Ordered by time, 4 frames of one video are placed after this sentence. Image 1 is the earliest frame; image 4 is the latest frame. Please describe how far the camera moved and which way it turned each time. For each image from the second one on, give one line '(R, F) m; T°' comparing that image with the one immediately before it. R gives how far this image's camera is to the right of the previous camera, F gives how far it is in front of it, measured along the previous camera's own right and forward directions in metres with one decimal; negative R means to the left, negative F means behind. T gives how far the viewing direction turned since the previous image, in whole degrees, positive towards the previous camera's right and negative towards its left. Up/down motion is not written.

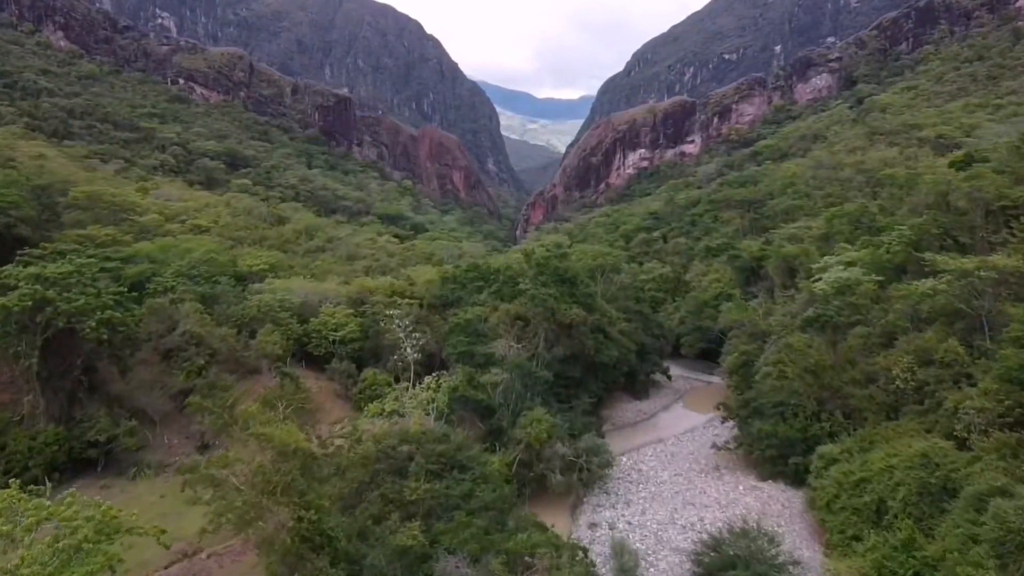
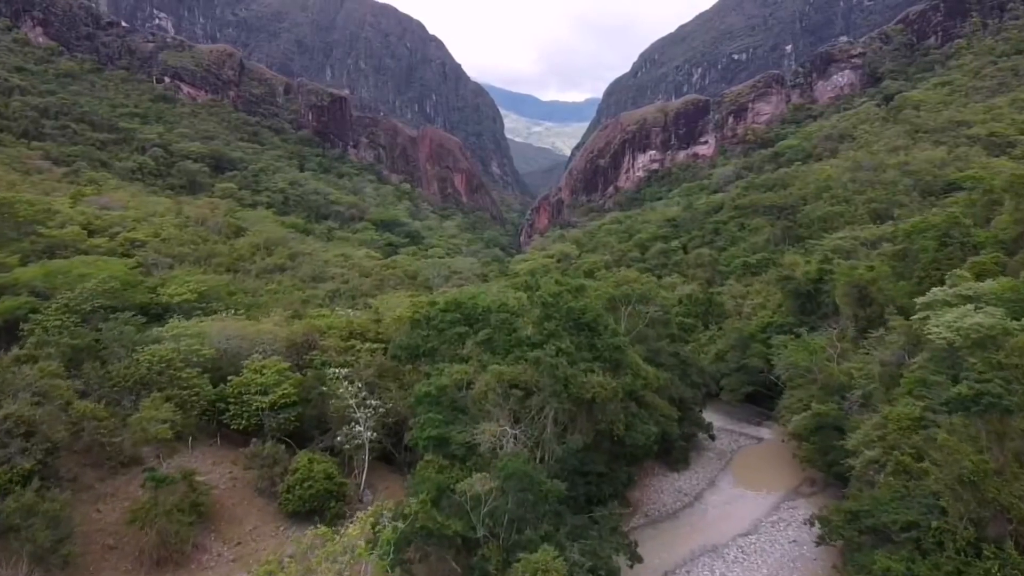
(+0.2, +5.3) m; 0°
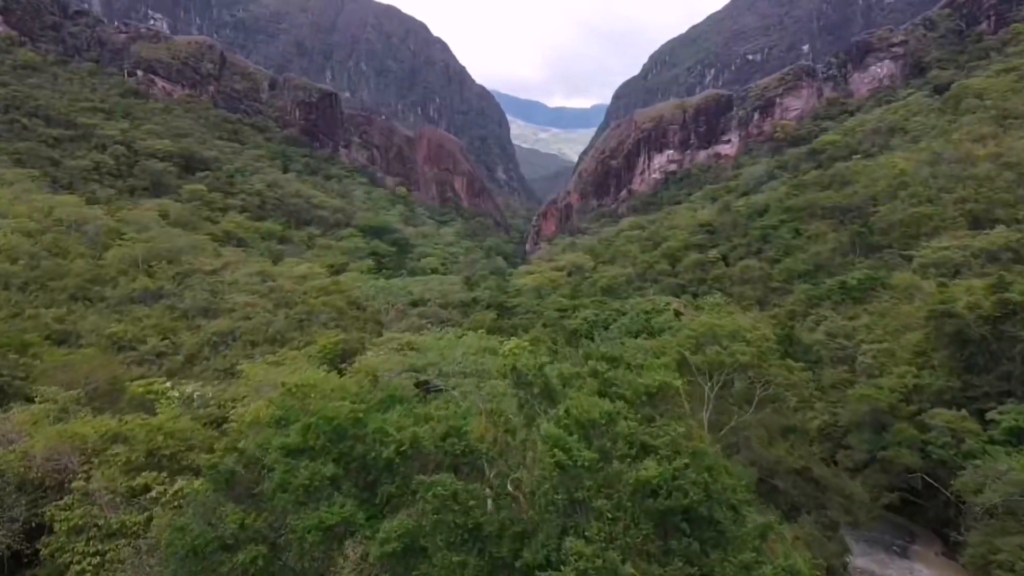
(+0.3, +8.5) m; 0°
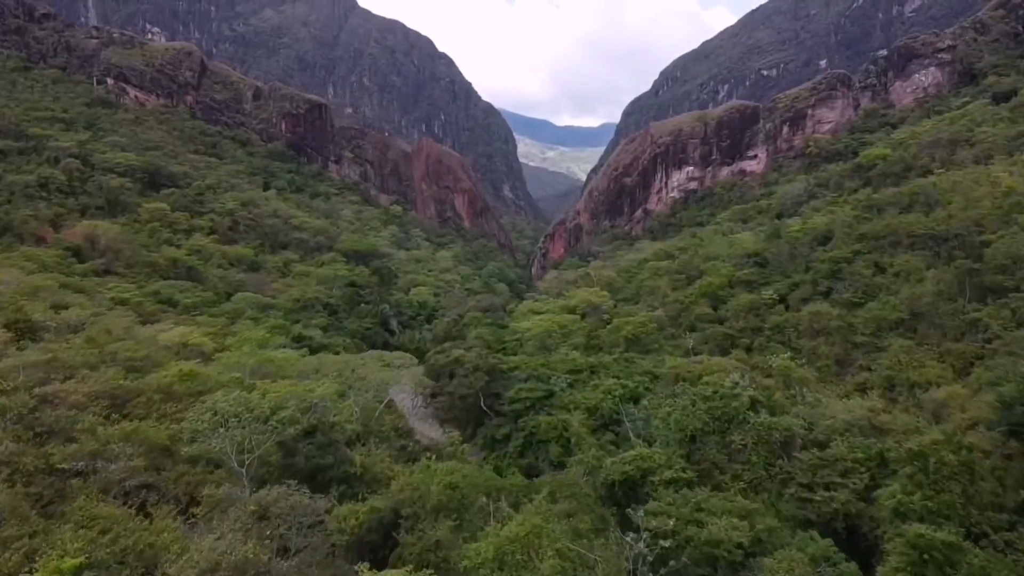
(+0.3, +8.2) m; -1°
